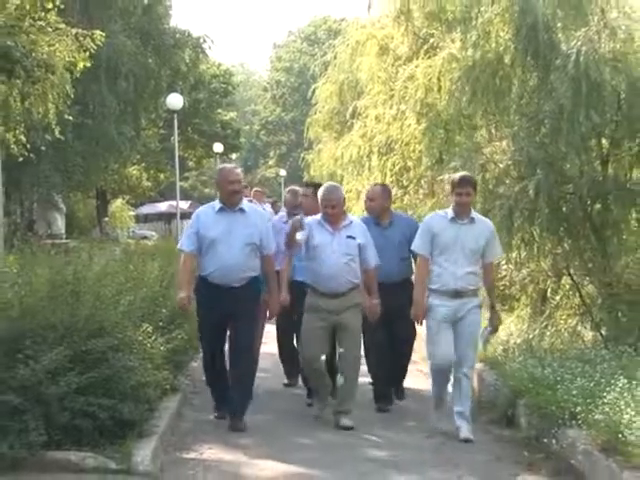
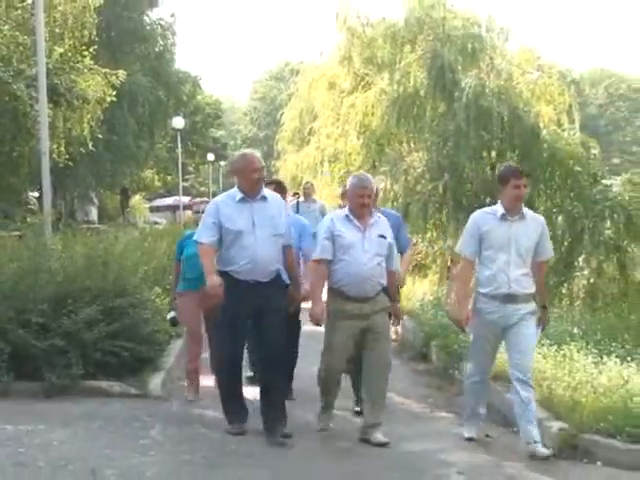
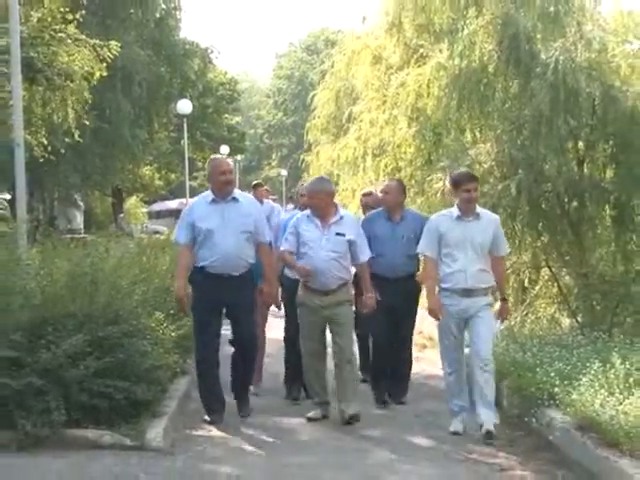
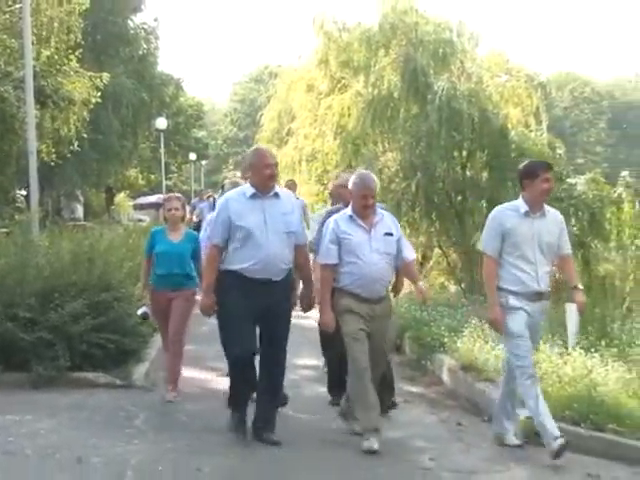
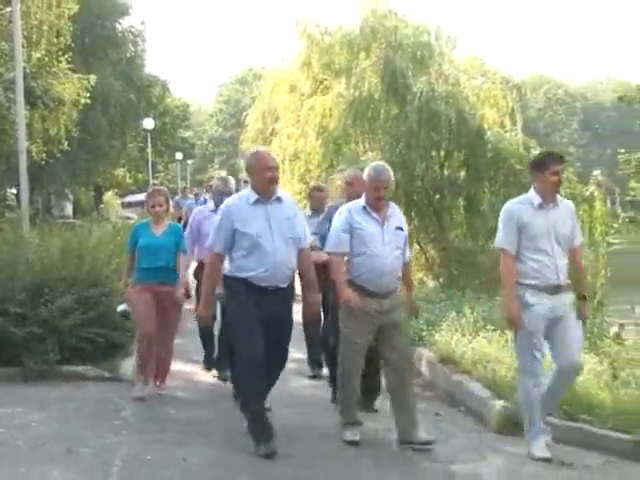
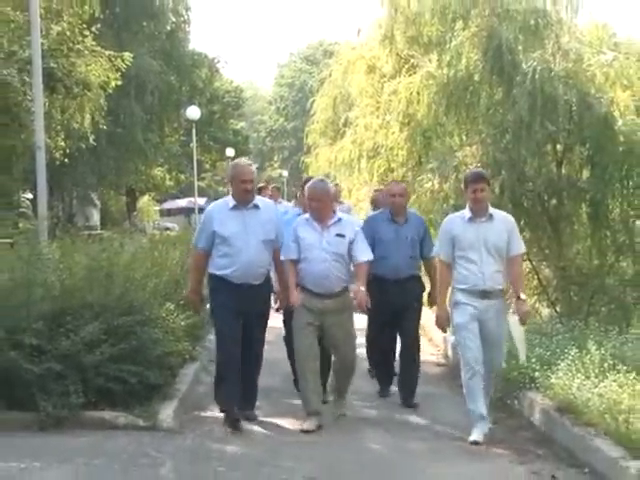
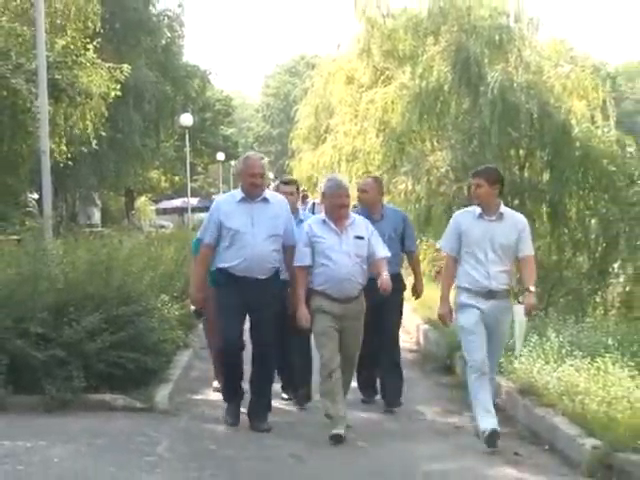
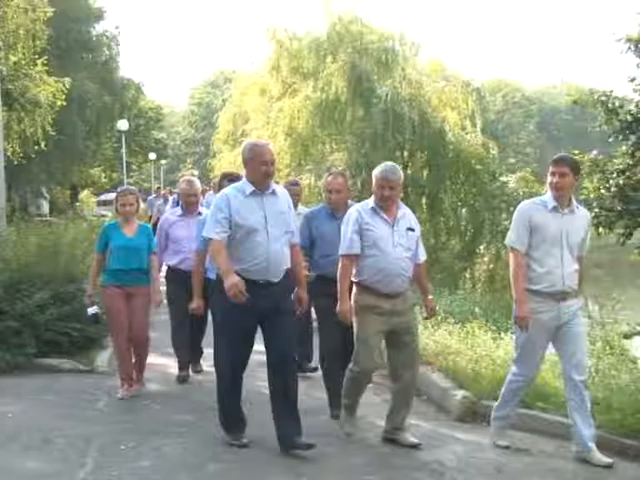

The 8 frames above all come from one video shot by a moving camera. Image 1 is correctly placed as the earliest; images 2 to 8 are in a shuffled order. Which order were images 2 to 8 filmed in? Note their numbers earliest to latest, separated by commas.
3, 6, 7, 2, 4, 5, 8
